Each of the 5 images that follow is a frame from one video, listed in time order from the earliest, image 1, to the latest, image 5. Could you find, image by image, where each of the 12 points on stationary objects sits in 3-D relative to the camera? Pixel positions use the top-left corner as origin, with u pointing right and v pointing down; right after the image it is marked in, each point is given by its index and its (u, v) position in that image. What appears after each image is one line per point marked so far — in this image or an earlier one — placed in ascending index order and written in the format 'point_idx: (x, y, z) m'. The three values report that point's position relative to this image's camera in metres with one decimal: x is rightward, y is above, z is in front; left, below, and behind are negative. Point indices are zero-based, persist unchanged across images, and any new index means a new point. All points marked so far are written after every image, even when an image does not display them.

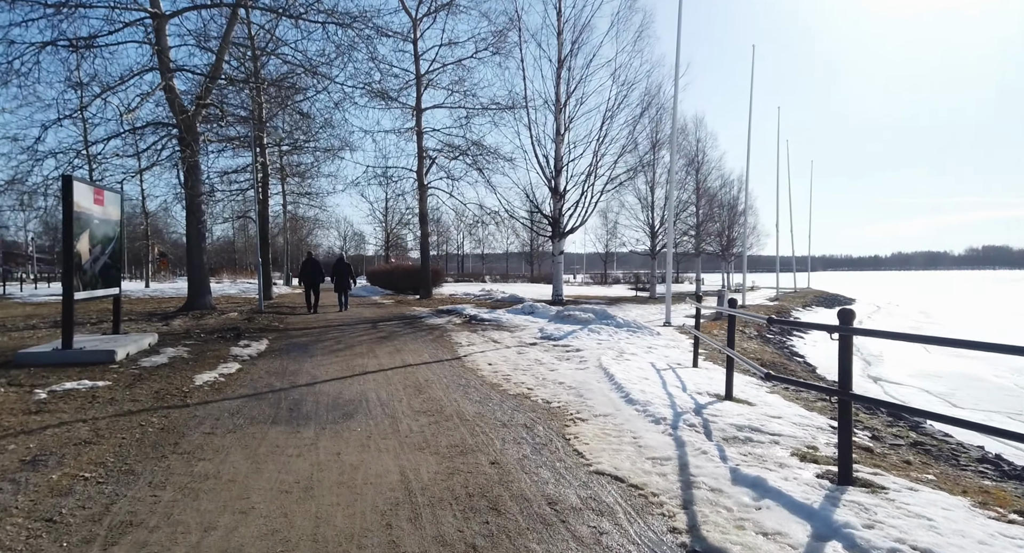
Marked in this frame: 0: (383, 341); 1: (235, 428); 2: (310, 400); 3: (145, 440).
0: (-2.5, -1.3, +9.8) m
1: (-2.3, -1.3, +4.2) m
2: (-2.1, -1.3, +5.2) m
3: (-2.8, -1.3, +3.8) m
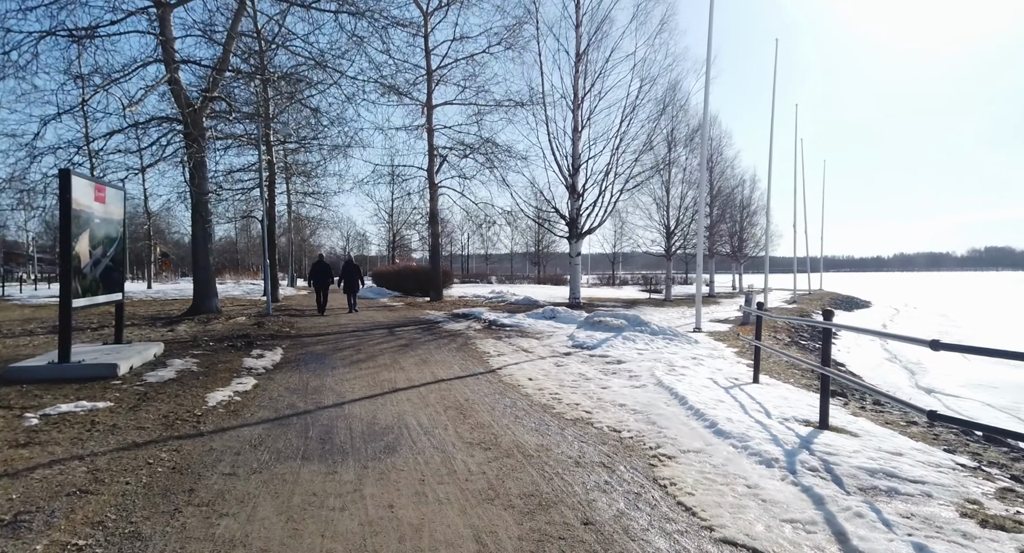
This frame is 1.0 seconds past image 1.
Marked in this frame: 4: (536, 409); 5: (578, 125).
0: (-2.0, -1.4, +9.1) m
1: (-1.8, -1.4, +3.5) m
2: (-1.6, -1.4, +4.5) m
3: (-2.3, -1.3, +3.2) m
4: (+0.2, -1.4, +5.0) m
5: (+2.4, +5.6, +18.5) m
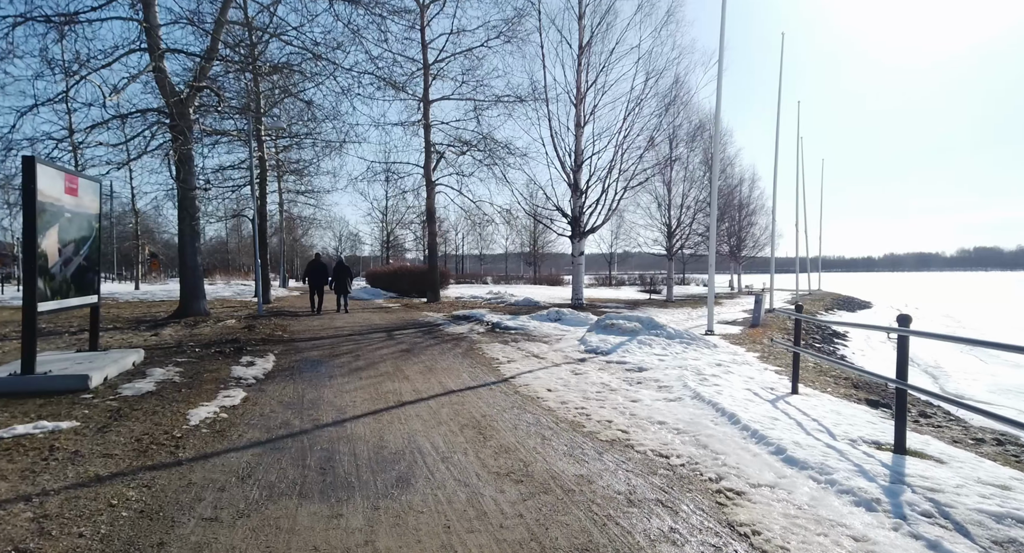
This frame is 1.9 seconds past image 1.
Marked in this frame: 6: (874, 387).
0: (-1.8, -1.4, +8.5) m
1: (-1.6, -1.4, +2.9) m
2: (-1.3, -1.4, +3.9) m
3: (-2.0, -1.4, +2.5) m
4: (+0.5, -1.4, +4.5) m
5: (+2.5, +5.6, +18.0) m
6: (+5.3, -1.6, +7.3) m
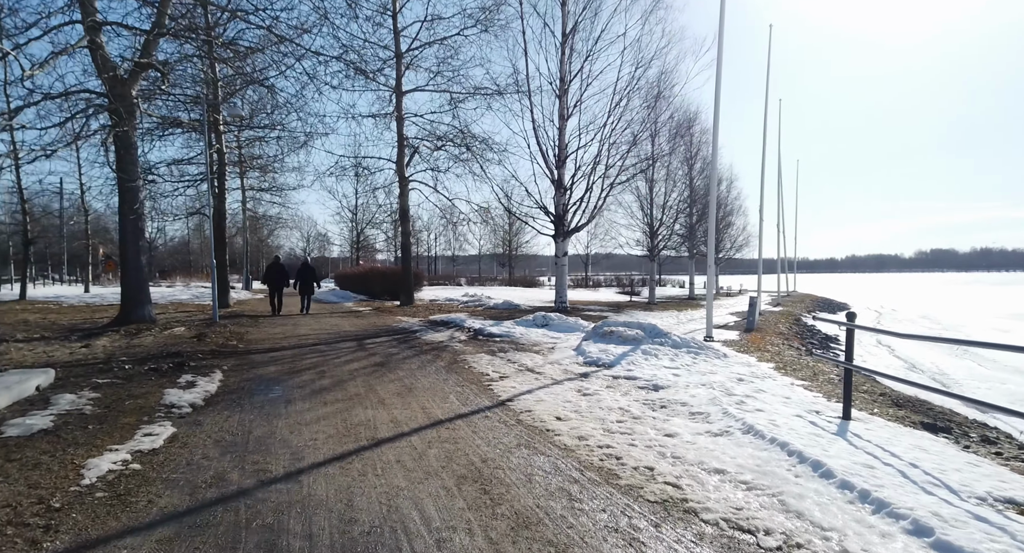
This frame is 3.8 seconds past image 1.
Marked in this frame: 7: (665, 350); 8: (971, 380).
0: (-1.9, -1.4, +7.3) m
1: (-1.4, -1.4, +1.7) m
2: (-1.2, -1.4, +2.7) m
3: (-1.8, -1.4, +1.3) m
4: (+0.6, -1.4, +3.4) m
5: (+1.8, +5.5, +17.0) m
6: (+5.3, -1.7, +6.5) m
7: (+2.6, -1.2, +8.5) m
8: (+10.5, -2.4, +11.4) m
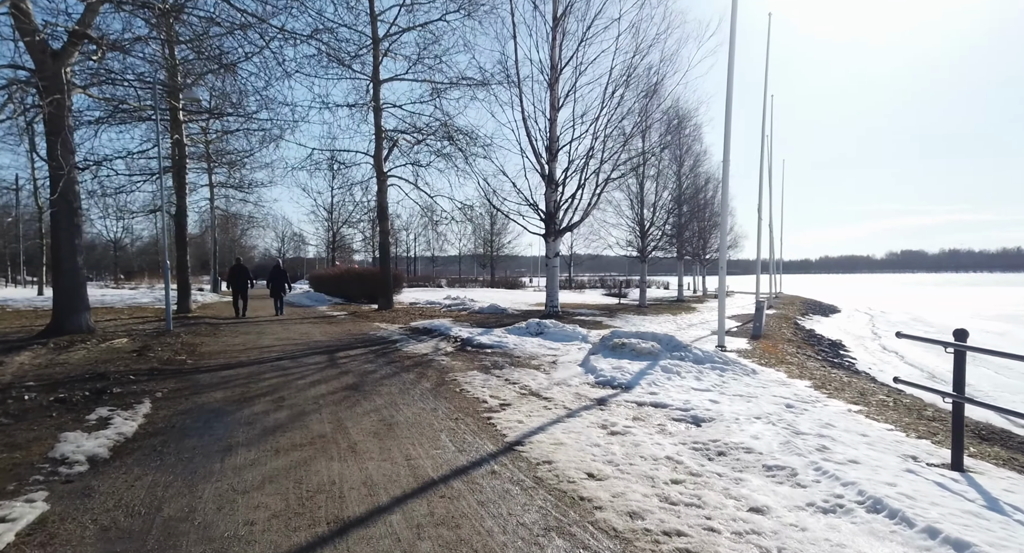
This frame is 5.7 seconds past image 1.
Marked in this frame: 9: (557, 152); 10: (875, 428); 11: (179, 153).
0: (-1.9, -1.5, +5.9) m
1: (-1.1, -1.5, +0.4) m
2: (-1.0, -1.5, +1.4) m
3: (-1.6, -1.4, 0.0) m
4: (+0.7, -1.5, +2.1) m
5: (+1.4, +5.5, +15.8) m
6: (+5.3, -1.7, +5.4) m
7: (+2.6, -1.3, +7.3) m
8: (+10.4, -2.4, +10.6) m
9: (+1.5, +4.0, +15.9) m
10: (+3.6, -1.5, +5.0) m
11: (-12.8, +4.8, +18.8) m
